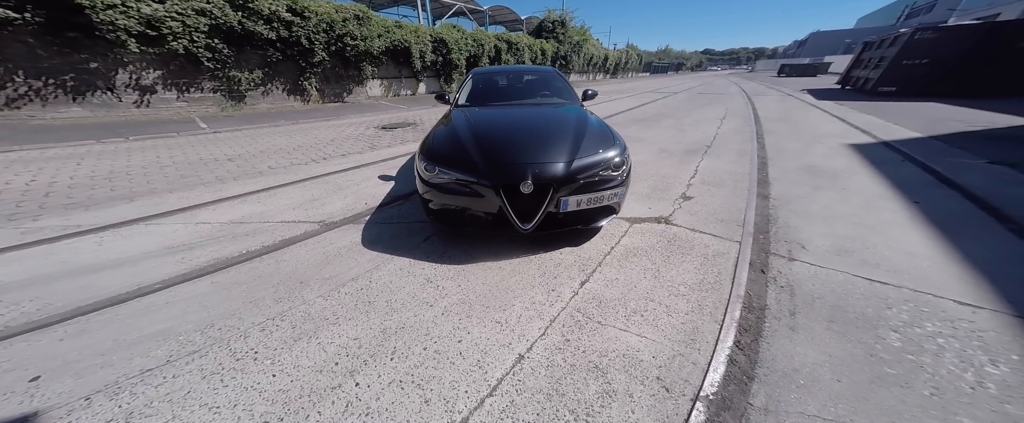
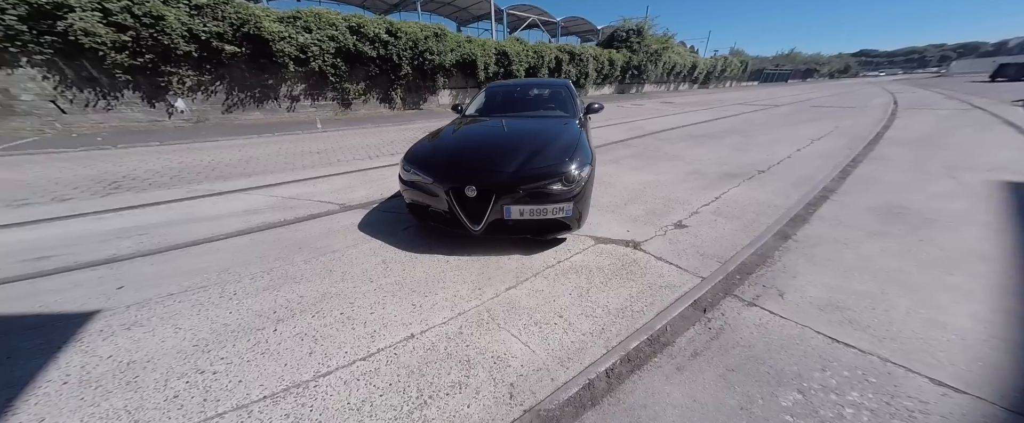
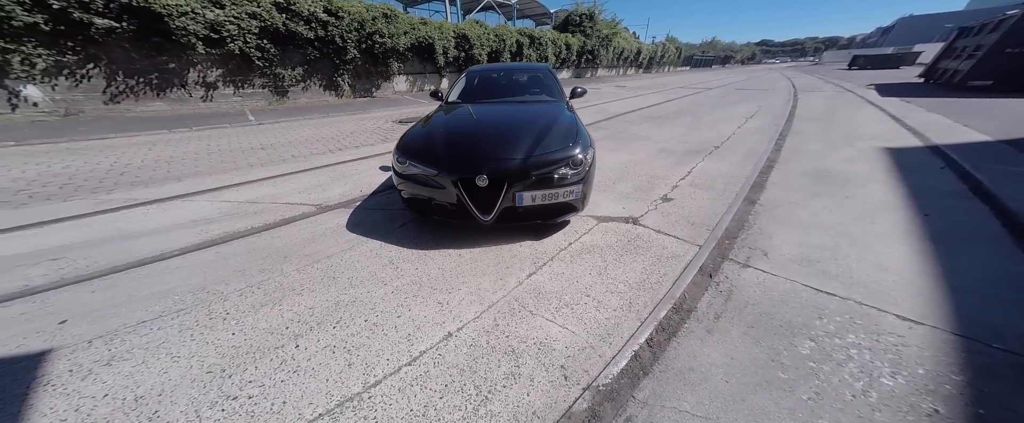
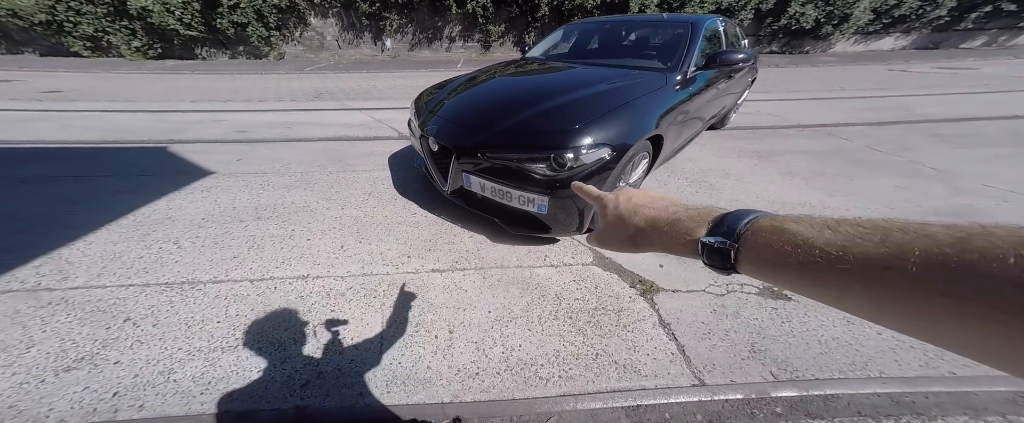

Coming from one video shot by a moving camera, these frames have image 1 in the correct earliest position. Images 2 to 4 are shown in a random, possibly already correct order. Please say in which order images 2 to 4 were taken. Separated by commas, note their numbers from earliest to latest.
3, 2, 4
